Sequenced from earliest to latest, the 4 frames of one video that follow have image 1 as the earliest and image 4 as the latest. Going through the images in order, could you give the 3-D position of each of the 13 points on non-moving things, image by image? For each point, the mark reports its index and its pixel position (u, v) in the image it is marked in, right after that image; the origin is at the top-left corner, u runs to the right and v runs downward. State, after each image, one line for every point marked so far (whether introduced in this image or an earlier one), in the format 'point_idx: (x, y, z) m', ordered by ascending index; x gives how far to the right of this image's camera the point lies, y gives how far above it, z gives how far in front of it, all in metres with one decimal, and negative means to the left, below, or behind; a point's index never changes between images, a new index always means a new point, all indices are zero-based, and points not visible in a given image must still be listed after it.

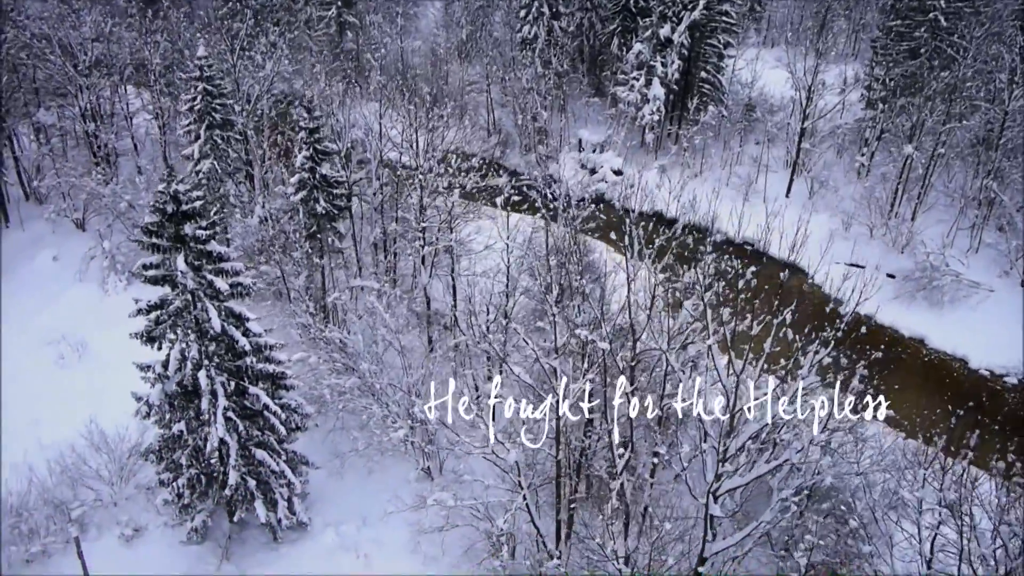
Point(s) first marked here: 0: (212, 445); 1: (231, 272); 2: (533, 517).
0: (-5.6, -2.9, +15.6) m
1: (-5.3, +0.3, +15.7) m
2: (+0.4, -4.5, +16.1) m
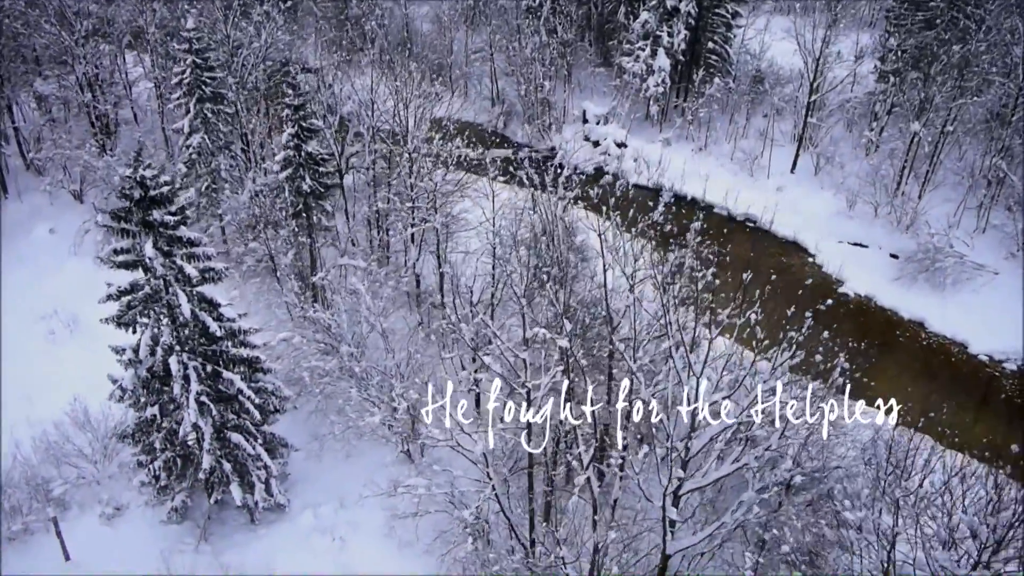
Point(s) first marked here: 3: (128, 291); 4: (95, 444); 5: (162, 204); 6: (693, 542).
0: (-6.1, -2.7, +15.6) m
1: (-5.8, +0.6, +15.6) m
2: (-0.1, -4.2, +16.1) m
3: (-6.9, -0.1, +15.0) m
4: (-9.6, -3.6, +19.0) m
5: (-6.2, +1.5, +14.7) m
6: (+3.0, -4.3, +13.9) m
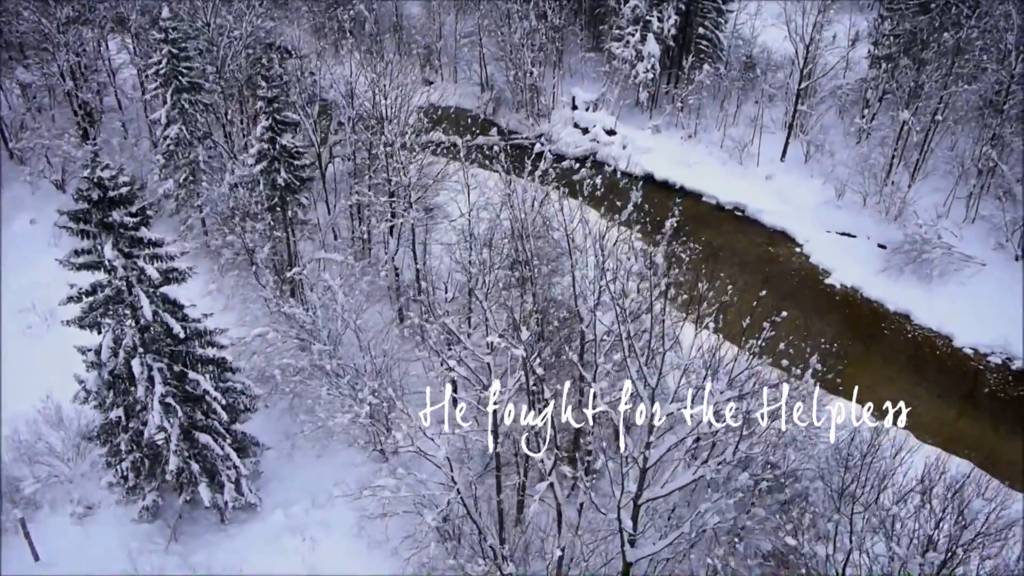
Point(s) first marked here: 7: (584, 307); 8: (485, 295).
0: (-6.8, -2.7, +15.5) m
1: (-6.4, +0.6, +15.4) m
2: (-0.7, -4.2, +16.0) m
3: (-7.6, -0.1, +14.8) m
4: (-10.2, -3.5, +18.9) m
5: (-6.8, +1.5, +14.4) m
6: (+2.4, -4.3, +13.7) m
7: (+1.6, -0.4, +18.5) m
8: (-0.7, -0.2, +20.0) m
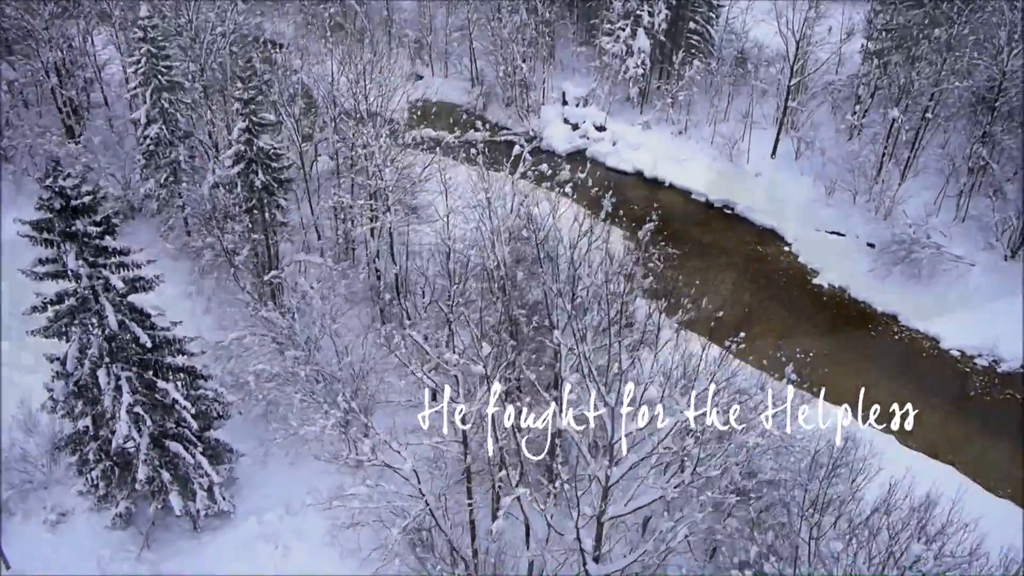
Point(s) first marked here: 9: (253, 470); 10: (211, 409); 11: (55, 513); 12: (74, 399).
0: (-7.3, -2.8, +15.3) m
1: (-7.0, +0.4, +15.2) m
2: (-1.3, -4.4, +15.9) m
3: (-8.1, -0.3, +14.7) m
4: (-10.7, -3.6, +18.8) m
5: (-7.3, +1.3, +14.3) m
6: (+1.9, -4.5, +13.6) m
7: (+1.1, -0.6, +18.3) m
8: (-1.2, -0.3, +19.8) m
9: (-5.8, -4.1, +18.6) m
10: (-6.3, -2.5, +17.4) m
11: (-9.7, -4.8, +17.7) m
12: (-8.1, -2.1, +15.4) m
